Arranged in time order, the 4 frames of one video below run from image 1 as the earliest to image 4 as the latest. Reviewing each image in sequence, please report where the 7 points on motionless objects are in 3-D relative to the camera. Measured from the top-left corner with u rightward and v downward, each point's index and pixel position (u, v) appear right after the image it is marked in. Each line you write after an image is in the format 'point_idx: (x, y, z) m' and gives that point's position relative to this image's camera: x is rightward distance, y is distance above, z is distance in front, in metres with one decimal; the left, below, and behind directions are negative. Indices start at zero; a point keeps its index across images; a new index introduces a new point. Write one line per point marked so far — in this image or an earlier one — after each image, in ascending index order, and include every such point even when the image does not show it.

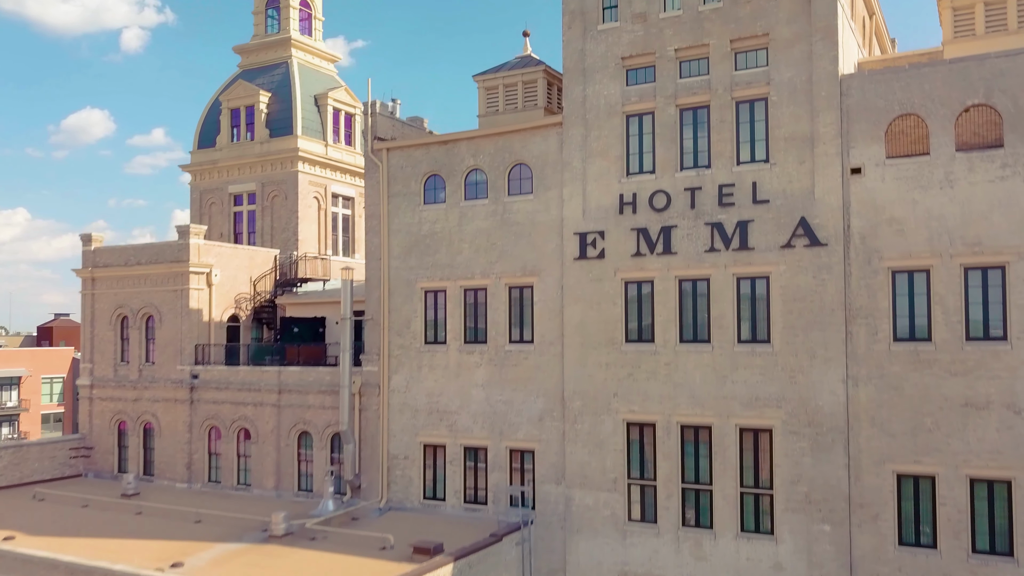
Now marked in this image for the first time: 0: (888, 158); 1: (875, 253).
0: (+8.5, +3.0, +19.2) m
1: (+8.3, +0.8, +19.4) m
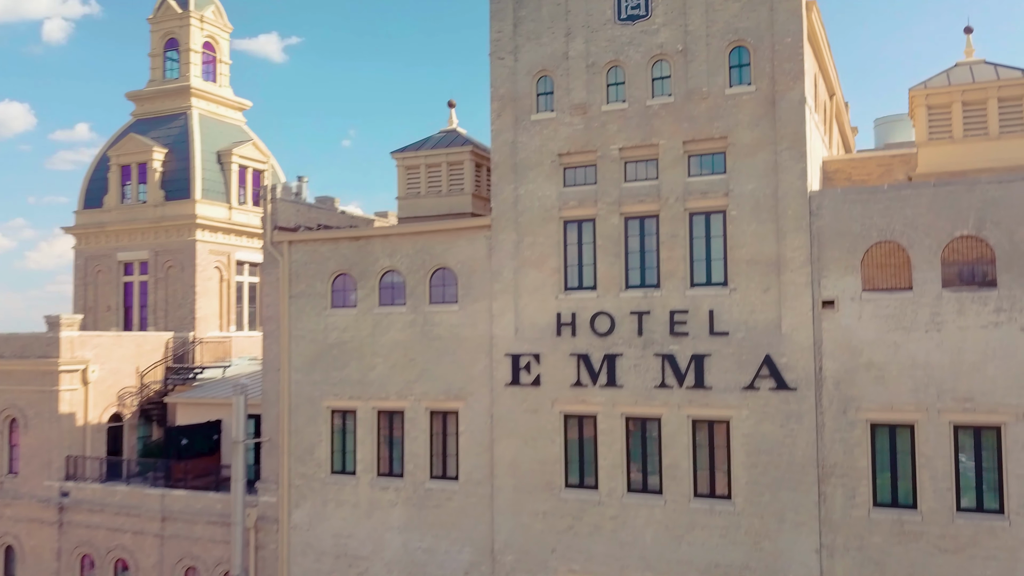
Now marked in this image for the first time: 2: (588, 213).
0: (+6.9, -0.1, +16.6) m
1: (+6.7, -2.2, +16.7) m
2: (+1.7, +1.7, +19.2) m
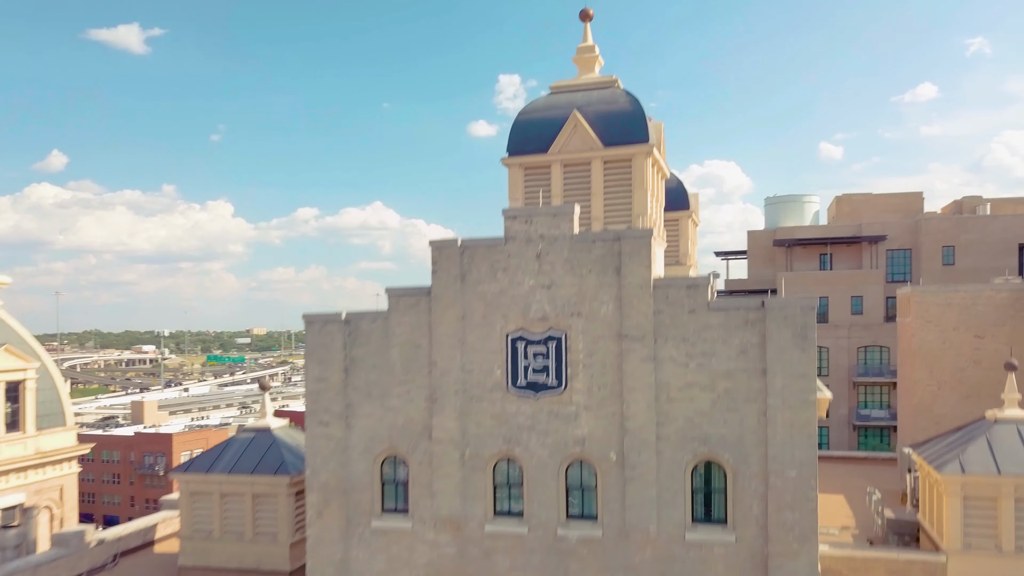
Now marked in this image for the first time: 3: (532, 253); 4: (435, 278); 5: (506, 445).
0: (+4.8, -7.5, +10.0) m
1: (+4.6, -9.7, +10.1) m
2: (-0.7, -5.8, +11.9) m
3: (+0.3, +0.5, +12.0) m
4: (-1.1, +0.2, +12.2) m
5: (-0.1, -2.2, +11.9) m
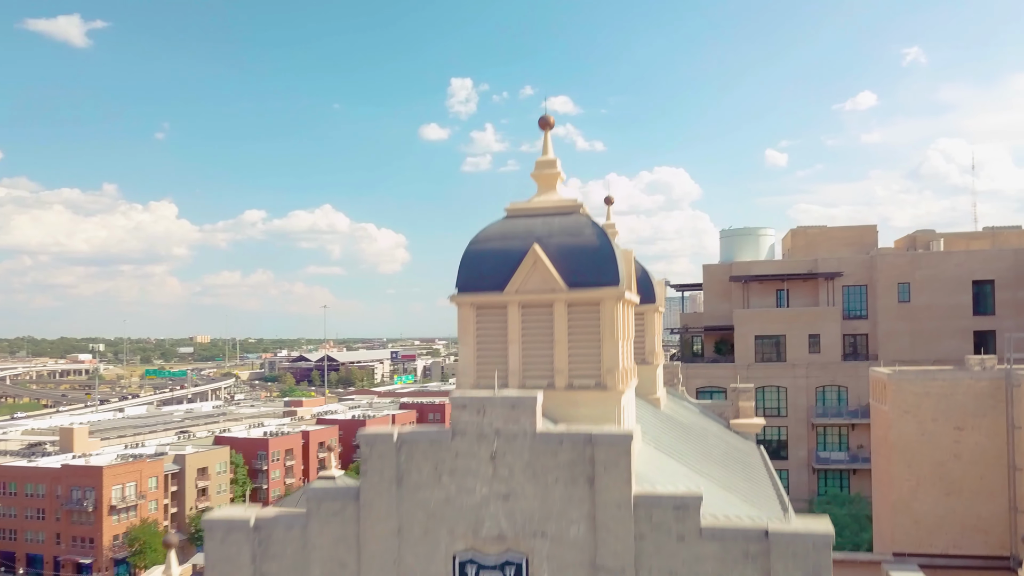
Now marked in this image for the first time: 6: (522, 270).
0: (+4.4, -10.0, +8.0) m
1: (+4.1, -12.1, +8.1) m
2: (-1.3, -8.2, +9.5) m
3: (-0.3, -1.9, +9.7) m
4: (-1.7, -2.3, +9.8) m
5: (-0.7, -4.6, +9.6) m
6: (+0.1, +0.3, +12.4) m
